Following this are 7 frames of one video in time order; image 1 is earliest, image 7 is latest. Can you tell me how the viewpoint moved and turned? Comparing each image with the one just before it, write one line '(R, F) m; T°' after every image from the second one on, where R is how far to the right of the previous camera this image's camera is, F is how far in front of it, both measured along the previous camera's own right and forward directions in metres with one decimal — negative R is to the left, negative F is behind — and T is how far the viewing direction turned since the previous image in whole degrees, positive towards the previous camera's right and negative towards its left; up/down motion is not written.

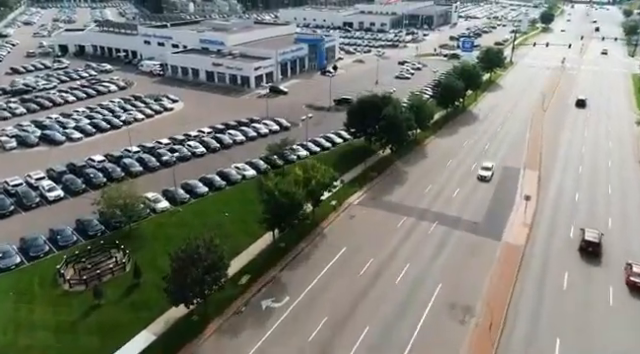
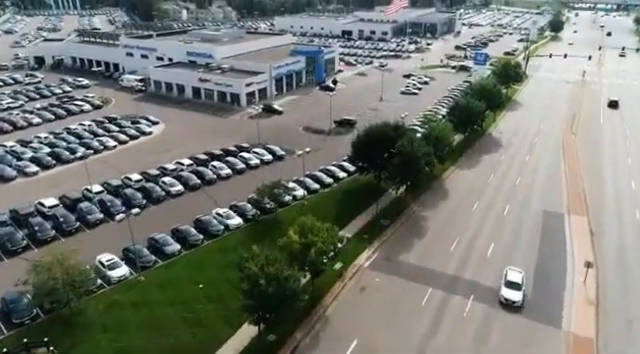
(-0.2, +7.6) m; 0°
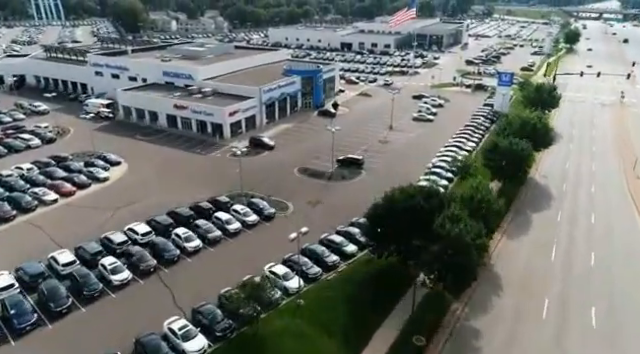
(-0.2, +11.1) m; 0°
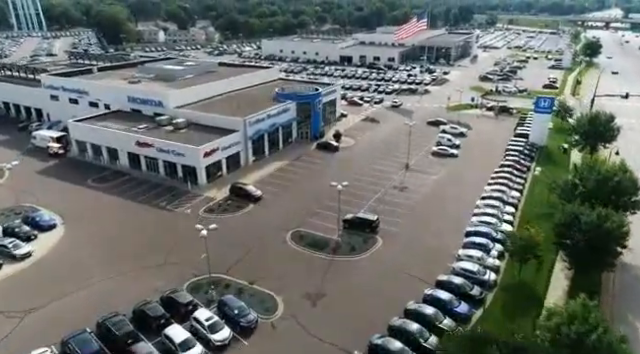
(-0.3, +11.6) m; 0°
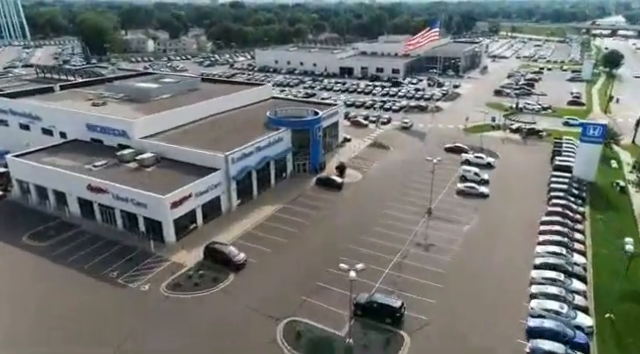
(-0.3, +9.7) m; 0°
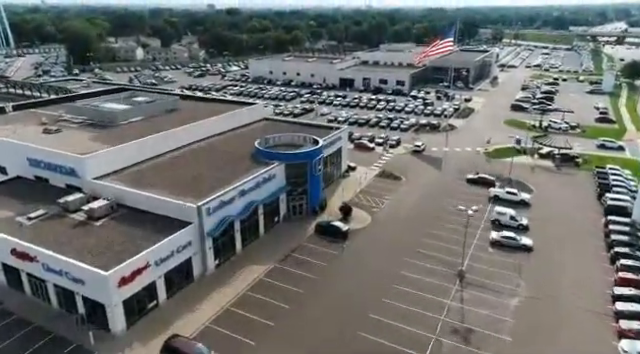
(-0.2, +8.8) m; 0°
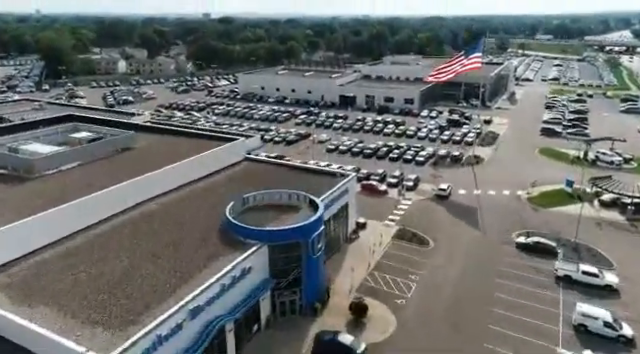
(-0.2, +12.5) m; 0°
